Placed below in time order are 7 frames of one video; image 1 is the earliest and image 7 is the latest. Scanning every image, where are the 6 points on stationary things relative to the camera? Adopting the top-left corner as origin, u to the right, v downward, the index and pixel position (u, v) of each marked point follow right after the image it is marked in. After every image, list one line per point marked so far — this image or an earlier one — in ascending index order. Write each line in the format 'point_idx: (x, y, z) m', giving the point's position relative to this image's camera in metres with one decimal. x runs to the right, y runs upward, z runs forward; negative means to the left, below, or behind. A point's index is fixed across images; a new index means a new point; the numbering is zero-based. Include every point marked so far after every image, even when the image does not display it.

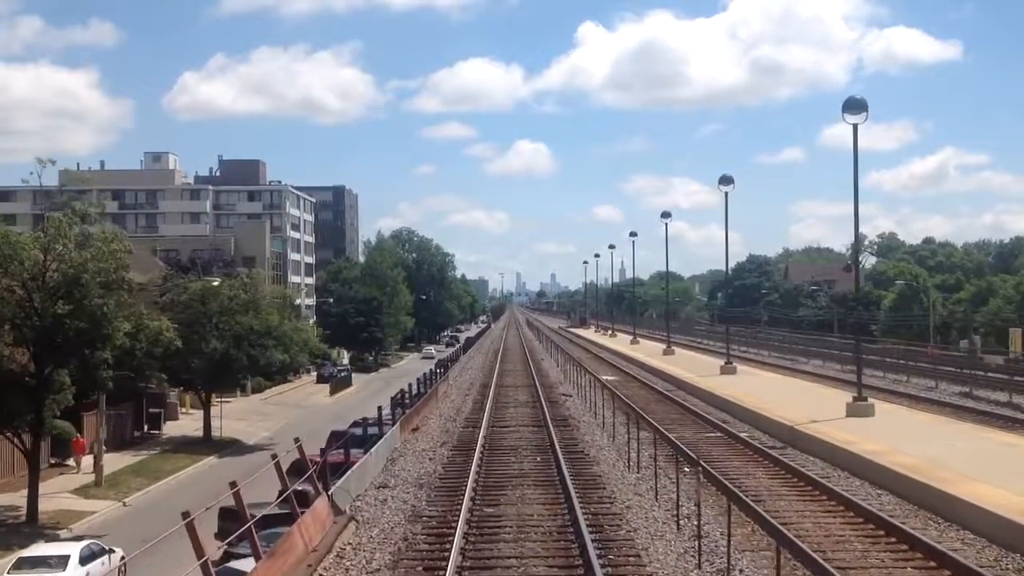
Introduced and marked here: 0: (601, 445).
0: (+1.6, -2.8, +18.1) m
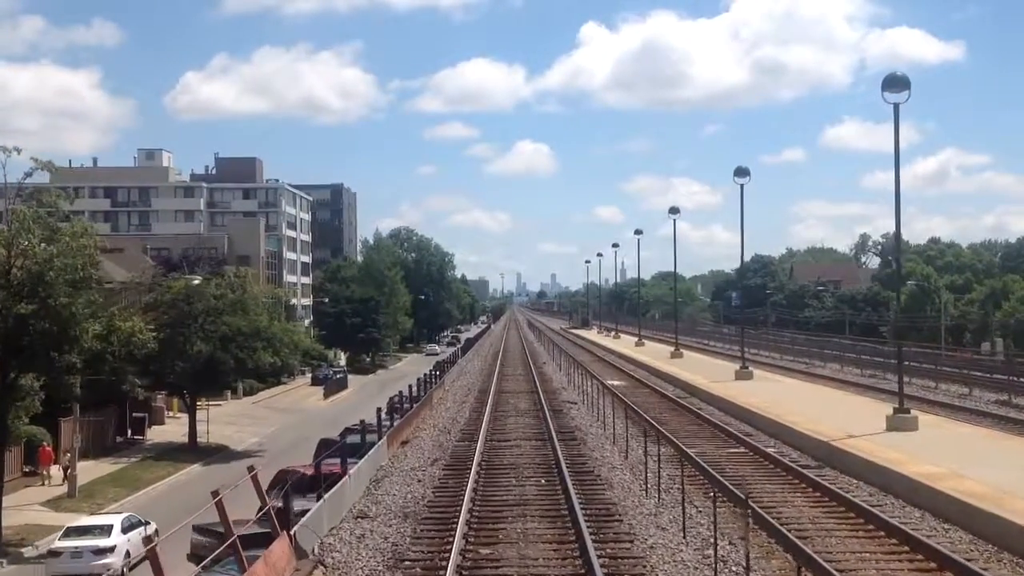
0: (+1.6, -2.8, +16.1) m
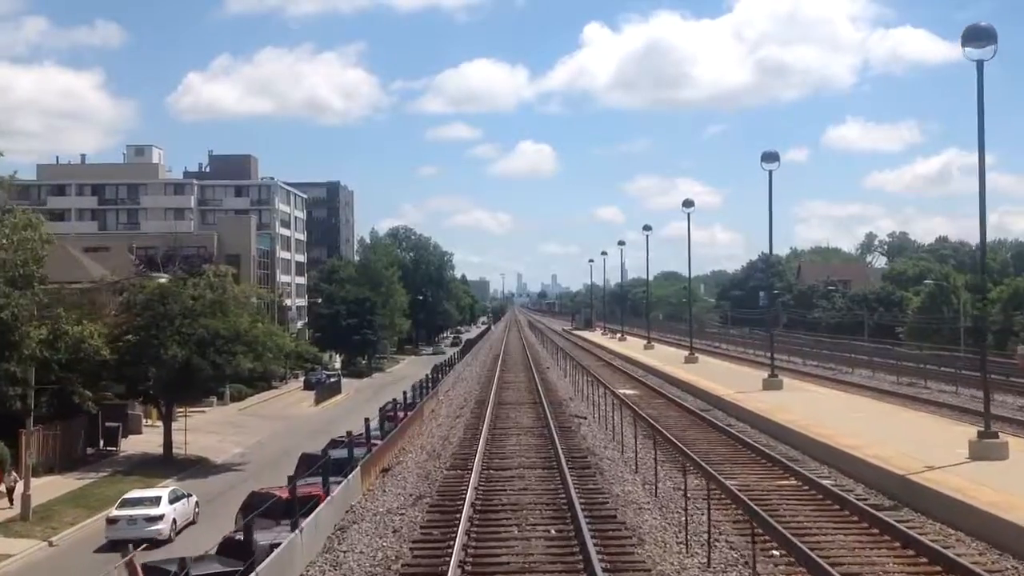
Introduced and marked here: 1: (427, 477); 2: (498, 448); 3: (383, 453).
0: (+1.6, -2.7, +12.9) m
1: (-1.3, -2.9, +15.4) m
2: (-0.2, -2.8, +18.1) m
3: (-2.2, -2.8, +17.7) m
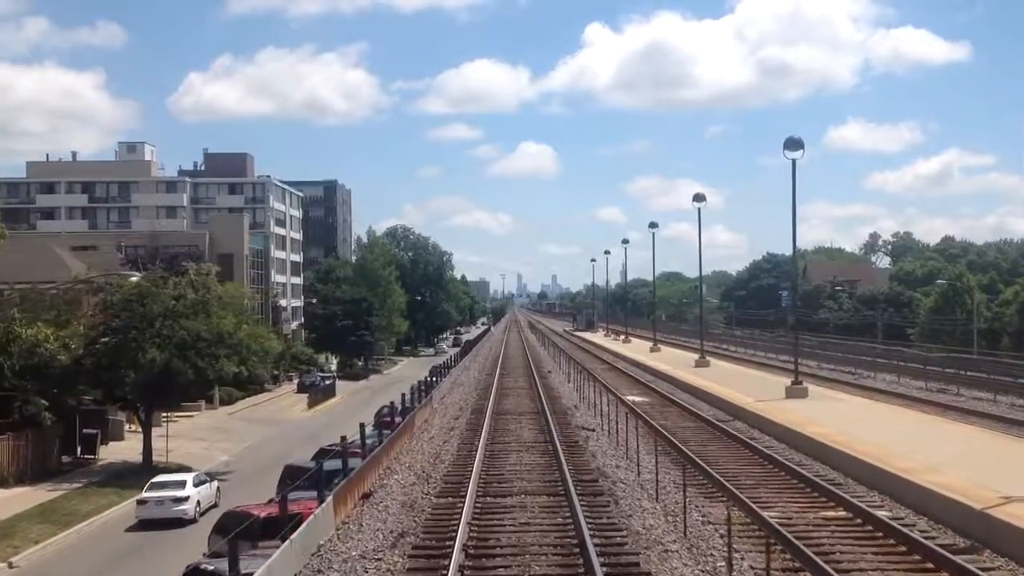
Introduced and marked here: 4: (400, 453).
0: (+1.6, -2.7, +10.8) m
1: (-1.3, -2.8, +13.3) m
2: (-0.2, -2.8, +15.9) m
3: (-2.2, -2.8, +15.5) m
4: (-2.1, -3.1, +19.4) m
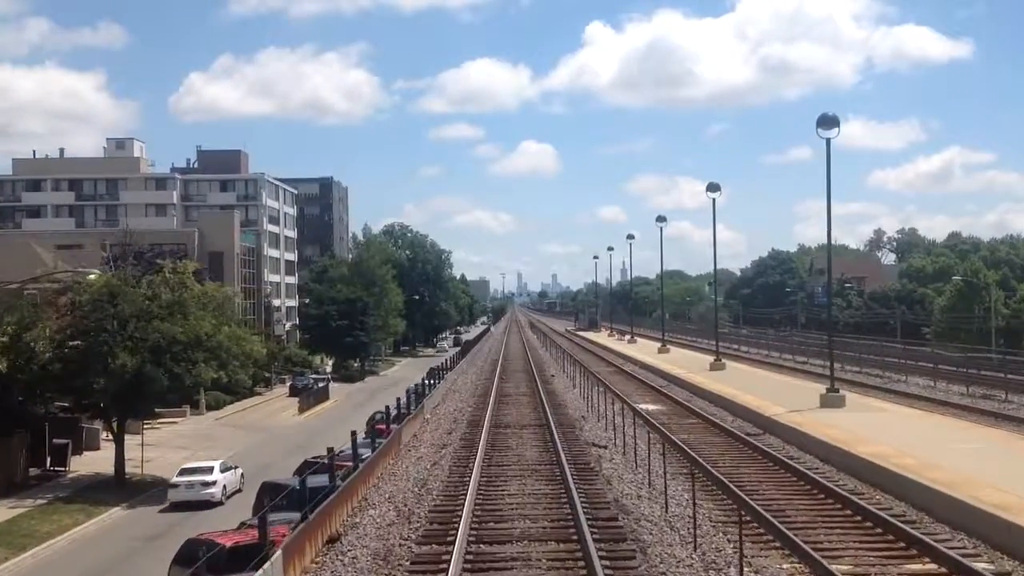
0: (+1.6, -2.7, +8.1) m
1: (-1.3, -2.8, +10.6) m
2: (-0.2, -2.7, +13.3) m
3: (-2.2, -2.8, +12.9) m
4: (-2.1, -3.1, +16.7) m
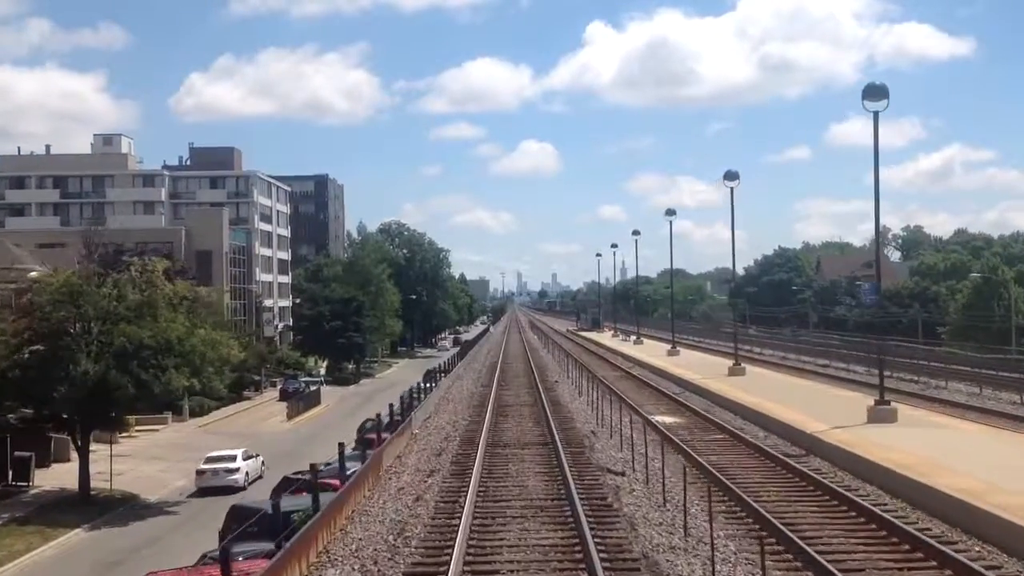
0: (+1.6, -2.6, +5.3) m
1: (-1.3, -2.7, +7.8) m
2: (-0.2, -2.7, +10.4) m
3: (-2.2, -2.7, +10.0) m
4: (-2.1, -3.0, +13.9) m
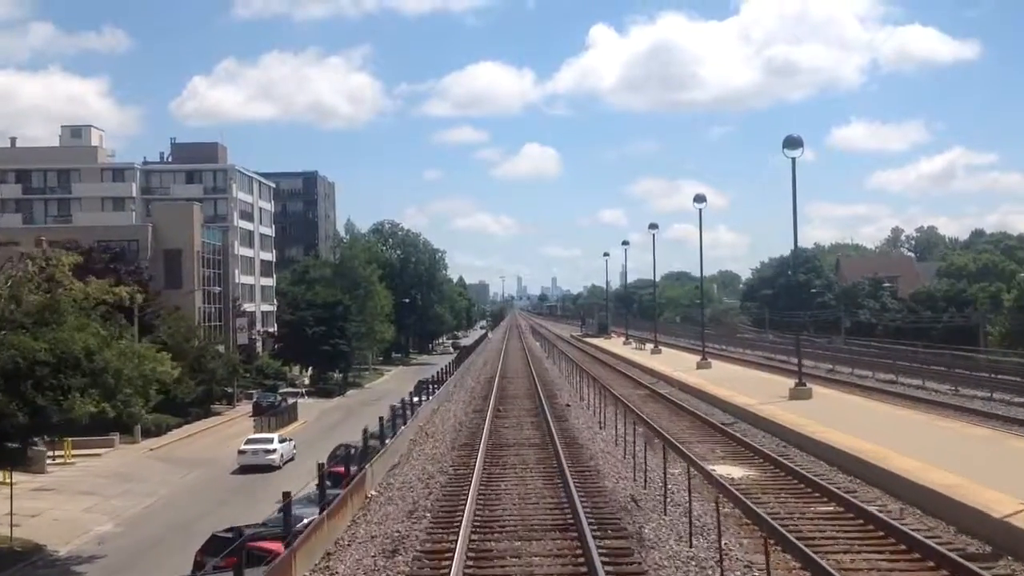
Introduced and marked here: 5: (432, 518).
0: (+1.6, -2.5, -1.4) m
1: (-1.3, -2.6, +1.1) m
2: (-0.2, -2.6, +3.8) m
3: (-2.2, -2.6, +3.4) m
4: (-2.1, -2.9, +7.2) m
5: (-0.9, -2.9, +13.8) m
